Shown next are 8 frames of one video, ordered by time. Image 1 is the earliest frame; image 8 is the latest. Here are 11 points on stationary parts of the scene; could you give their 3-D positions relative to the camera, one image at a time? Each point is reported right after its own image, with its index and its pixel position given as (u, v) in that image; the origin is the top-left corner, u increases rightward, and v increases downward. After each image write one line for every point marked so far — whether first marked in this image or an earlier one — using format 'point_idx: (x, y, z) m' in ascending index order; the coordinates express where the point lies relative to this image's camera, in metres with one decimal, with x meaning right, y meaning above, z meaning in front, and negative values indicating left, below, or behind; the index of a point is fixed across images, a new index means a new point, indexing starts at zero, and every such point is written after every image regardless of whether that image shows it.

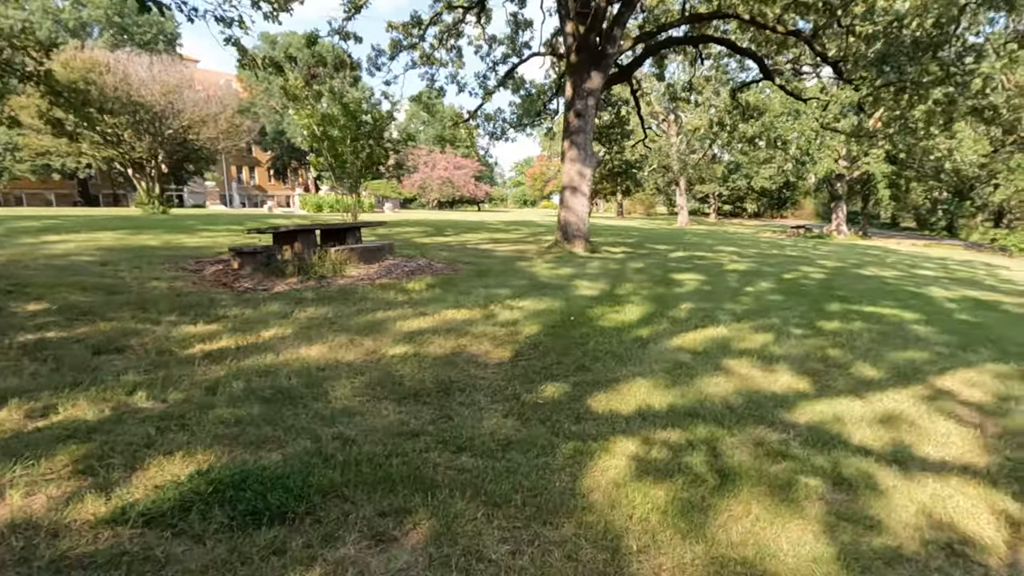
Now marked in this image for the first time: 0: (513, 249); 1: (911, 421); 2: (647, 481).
0: (+0.1, +0.9, +12.2) m
1: (+2.7, -0.9, +3.6) m
2: (+0.6, -0.9, +2.6) m
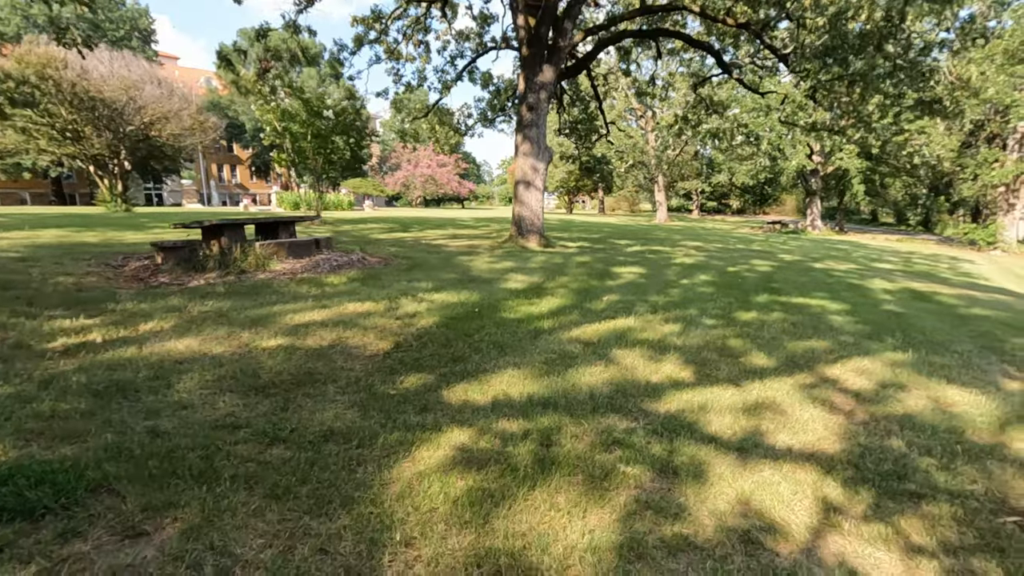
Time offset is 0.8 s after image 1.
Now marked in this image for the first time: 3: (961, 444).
0: (-1.0, +1.0, +12.1) m
1: (+1.8, -0.8, +3.6) m
2: (-0.3, -0.8, +2.5) m
3: (+2.7, -0.9, +3.3) m
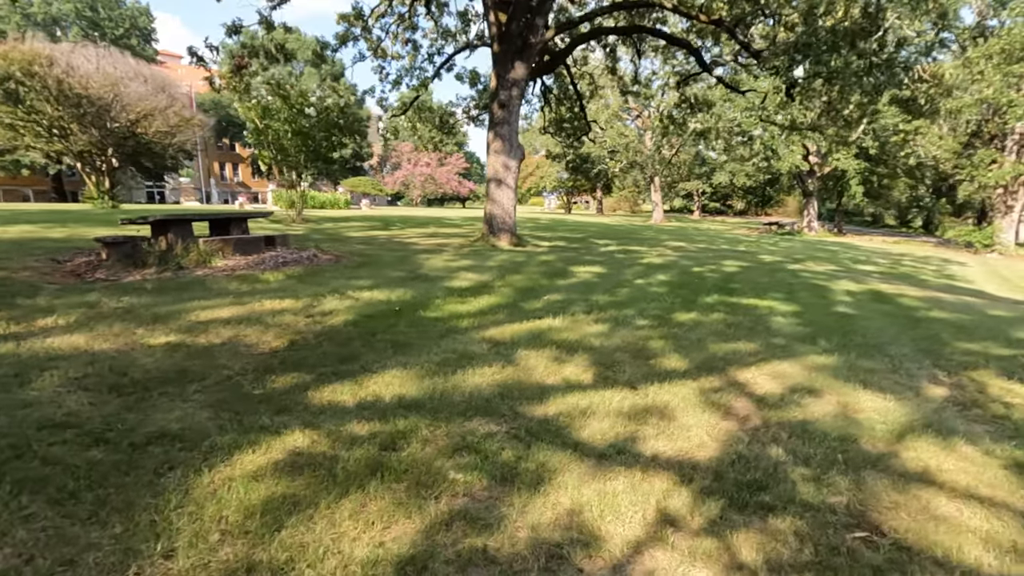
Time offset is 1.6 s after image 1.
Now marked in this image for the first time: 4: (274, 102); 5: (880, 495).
0: (-1.7, +1.0, +12.0) m
1: (+1.0, -0.8, +3.4) m
2: (-1.1, -0.8, +2.4) m
3: (+1.9, -0.9, +3.1) m
4: (-7.9, +6.1, +17.6) m
5: (+1.8, -1.0, +2.7) m
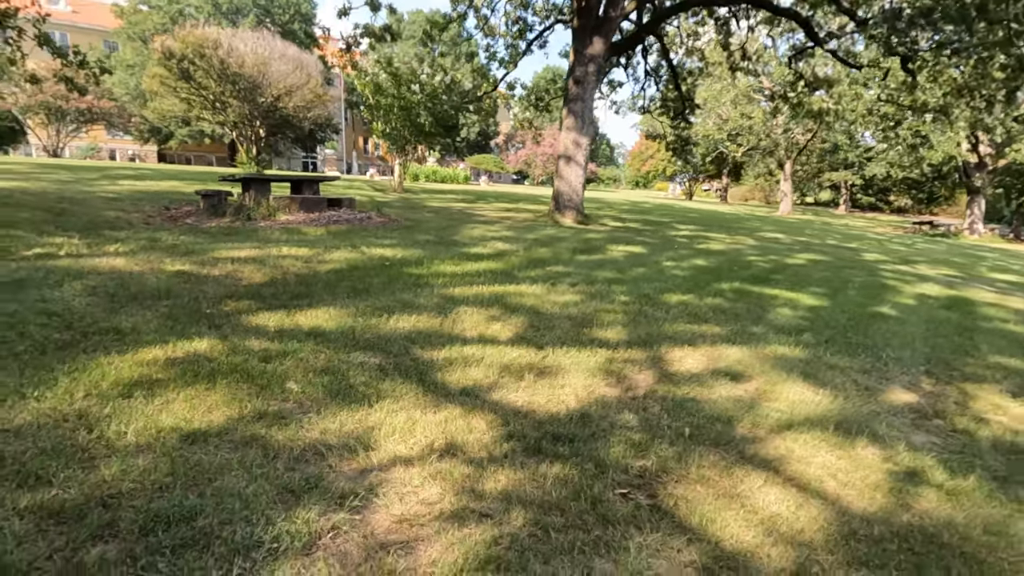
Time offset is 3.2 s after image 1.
0: (-0.2, +1.7, +12.4) m
1: (+0.3, -0.6, +3.6) m
2: (-2.0, -0.4, +3.0) m
3: (+1.1, -0.8, +3.0) m
4: (-4.6, +7.4, +19.1) m
5: (+0.9, -0.9, +2.6) m
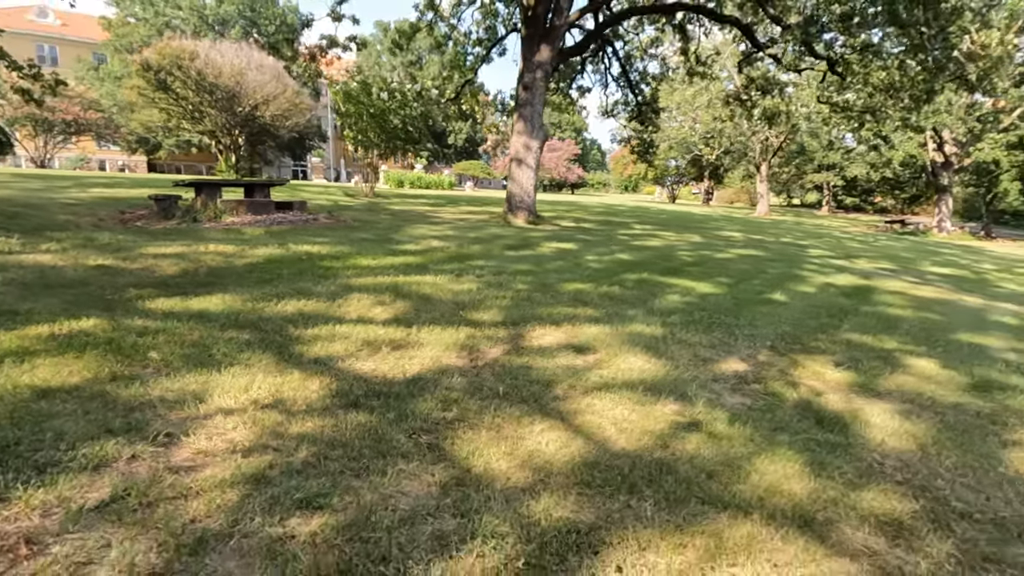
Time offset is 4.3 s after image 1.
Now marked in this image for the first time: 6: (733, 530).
0: (-1.3, +1.7, +12.9) m
1: (-0.8, -0.4, +4.0) m
2: (-3.0, -0.3, +3.4) m
3: (0.0, -0.7, +3.4) m
4: (-5.8, +7.3, +19.5) m
5: (-0.1, -0.7, +3.1) m
6: (+0.9, -1.0, +2.2) m
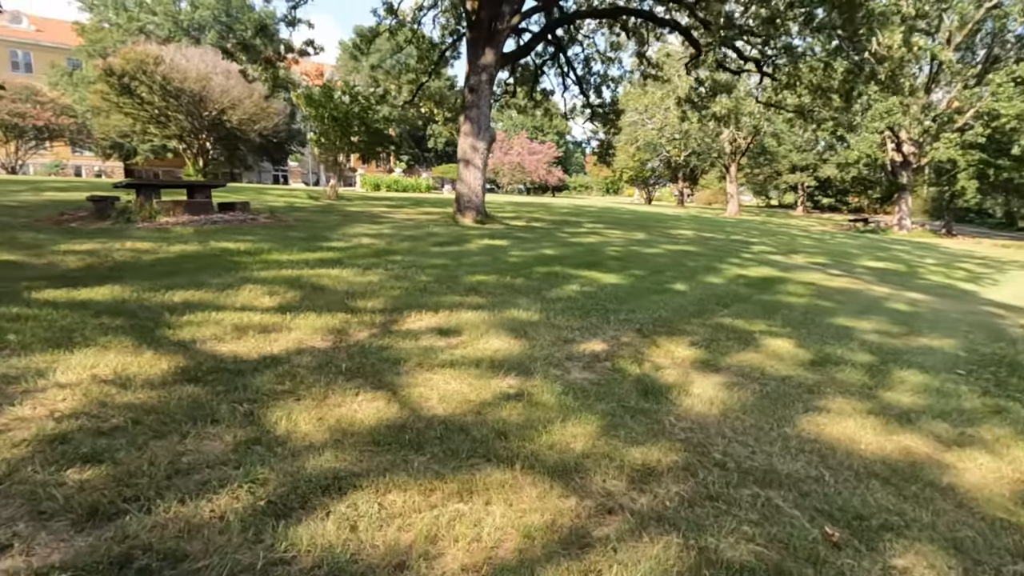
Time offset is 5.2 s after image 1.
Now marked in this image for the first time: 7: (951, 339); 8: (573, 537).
0: (-2.5, +1.7, +13.1) m
1: (-1.8, -0.3, +4.2) m
2: (-4.0, -0.2, +3.6) m
3: (-1.0, -0.5, +3.7) m
4: (-7.2, +7.2, +19.7) m
5: (-1.2, -0.6, +3.3) m
6: (-0.1, -0.9, +2.5) m
7: (+4.7, -0.5, +5.7) m
8: (+0.2, -1.0, +2.1) m
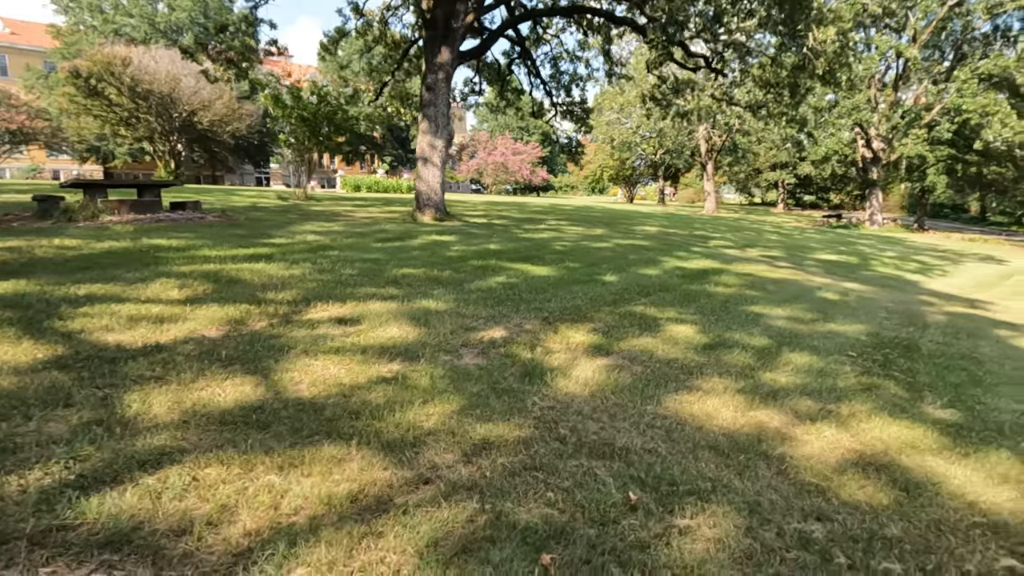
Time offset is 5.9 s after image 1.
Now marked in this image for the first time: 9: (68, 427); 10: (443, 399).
0: (-3.5, +1.8, +13.1) m
1: (-2.7, -0.3, +4.2) m
2: (-4.9, -0.2, +3.6) m
3: (-1.8, -0.5, +3.7) m
4: (-8.4, +7.2, +19.7) m
5: (-2.0, -0.5, +3.3) m
6: (-0.9, -0.8, +2.5) m
7: (+3.8, -0.4, +5.8) m
8: (-0.6, -0.9, +2.2) m
9: (-2.2, -0.7, +2.6) m
10: (-0.4, -0.7, +3.3) m
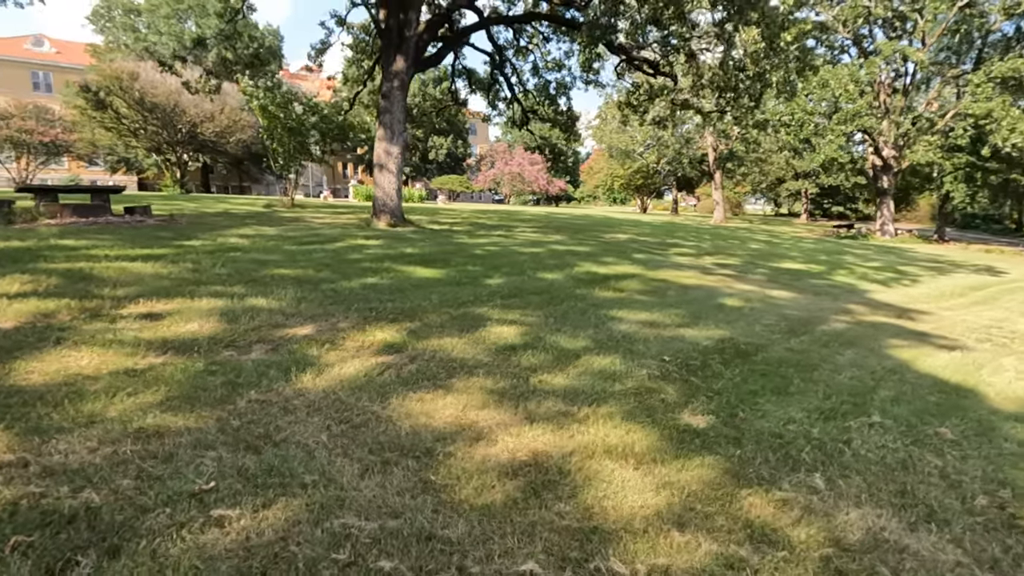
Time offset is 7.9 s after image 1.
0: (-4.6, +1.7, +13.4) m
1: (-4.3, -0.2, +4.4) m
2: (-6.6, -0.1, +3.8) m
3: (-3.5, -0.4, +3.8) m
4: (-9.0, +7.0, +20.3) m
5: (-3.7, -0.5, +3.4) m
6: (-2.7, -0.7, +2.6) m
7: (+2.2, -0.4, +5.6) m
8: (-2.4, -0.8, +2.2) m
9: (-4.0, -0.6, +2.7) m
10: (-2.2, -0.6, +3.3) m
